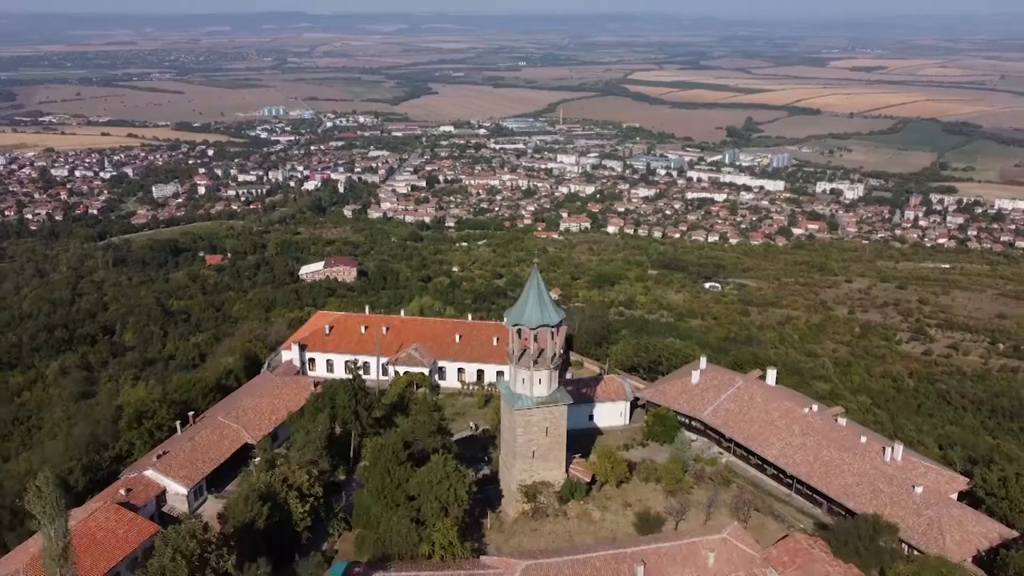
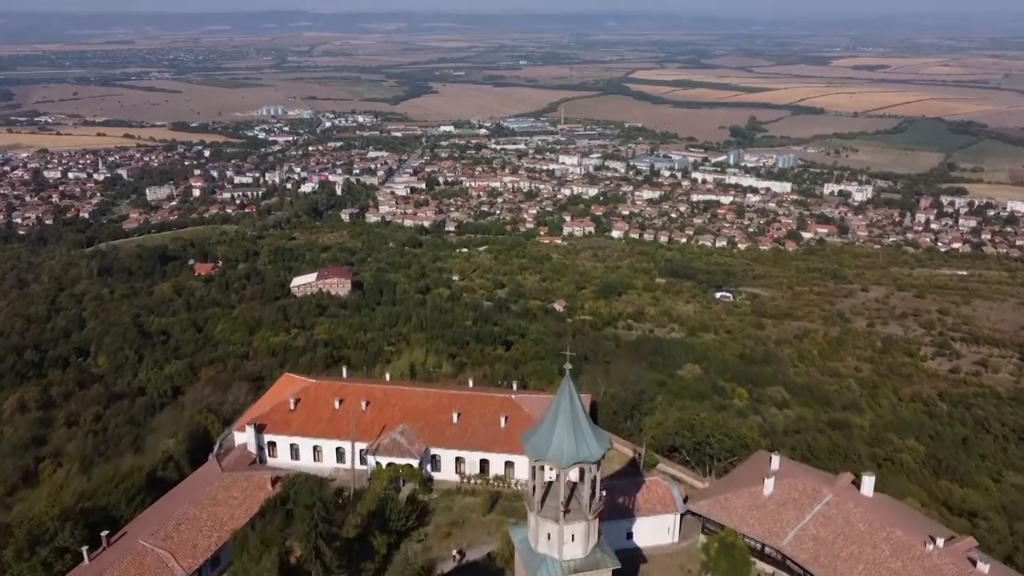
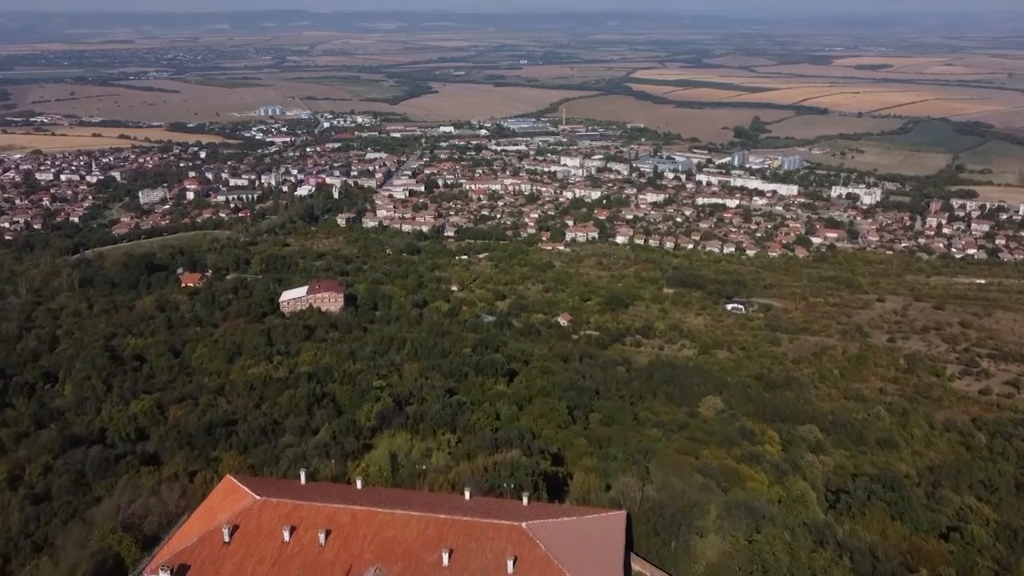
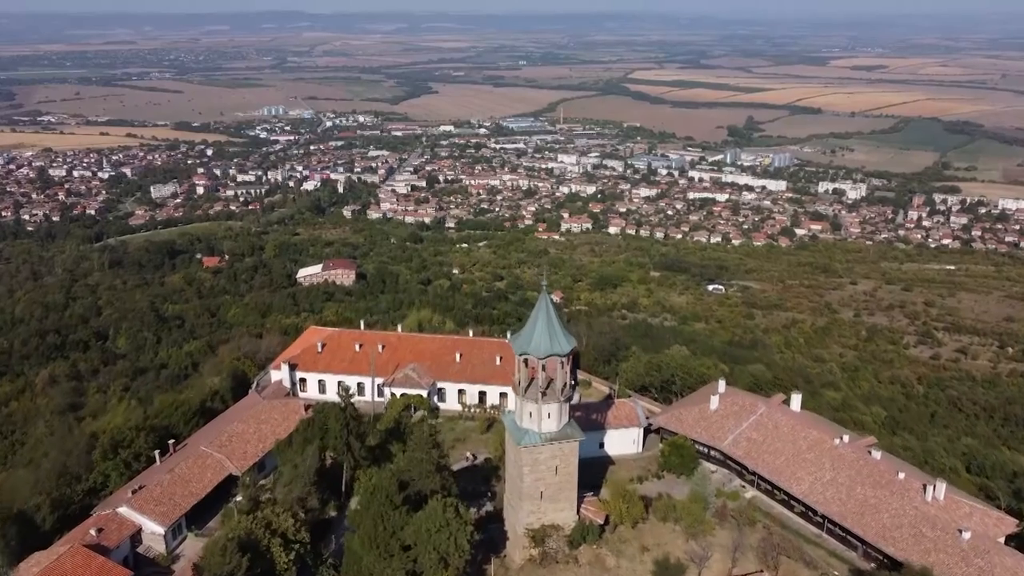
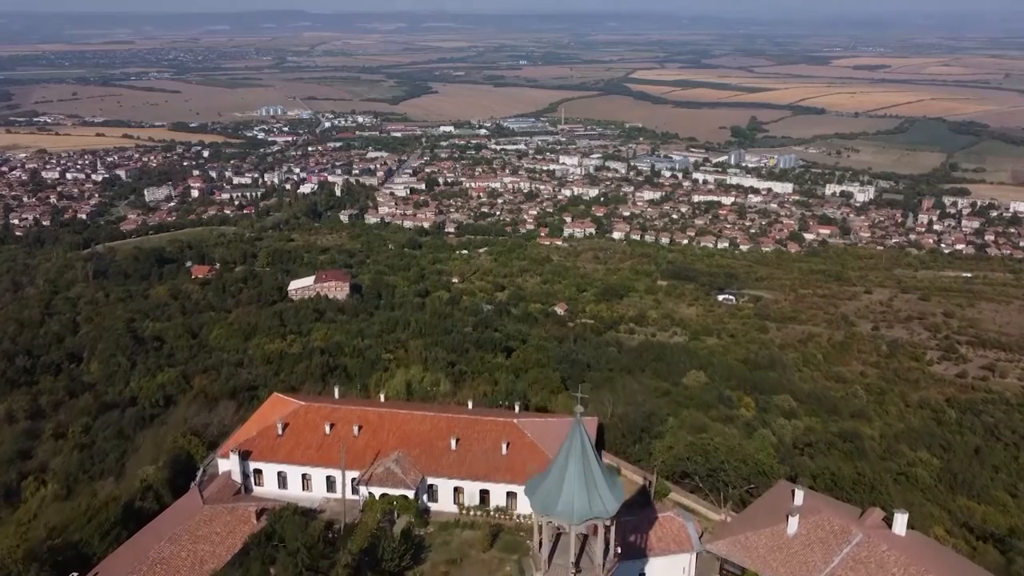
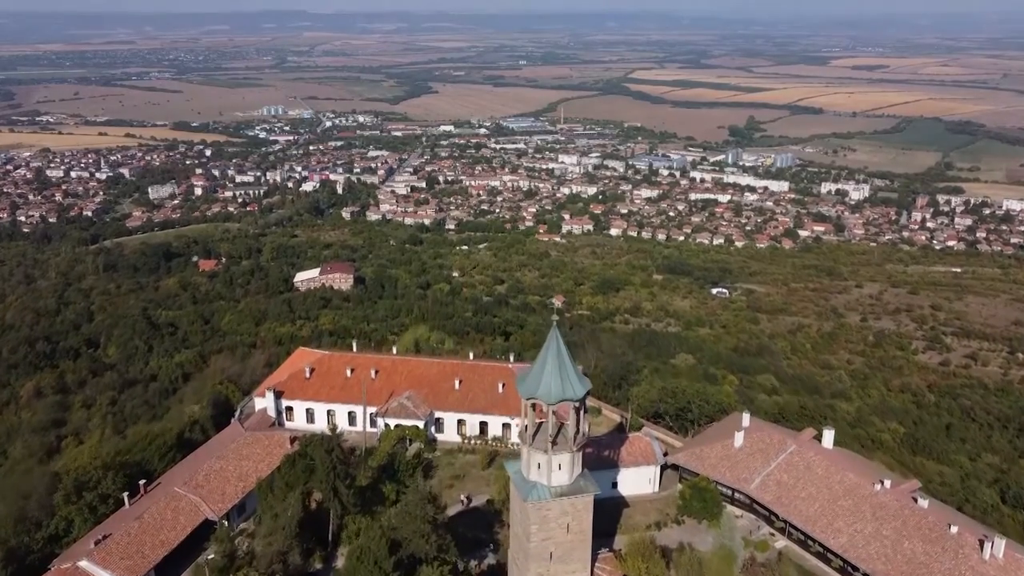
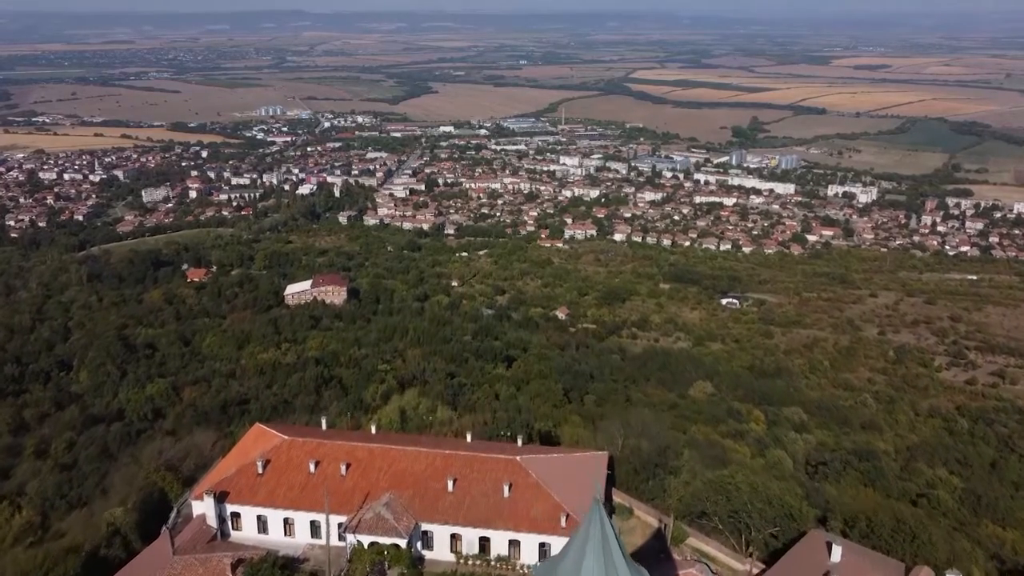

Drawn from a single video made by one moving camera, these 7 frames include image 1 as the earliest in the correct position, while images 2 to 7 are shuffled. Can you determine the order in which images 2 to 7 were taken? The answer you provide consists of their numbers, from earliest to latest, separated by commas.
4, 6, 2, 5, 7, 3
